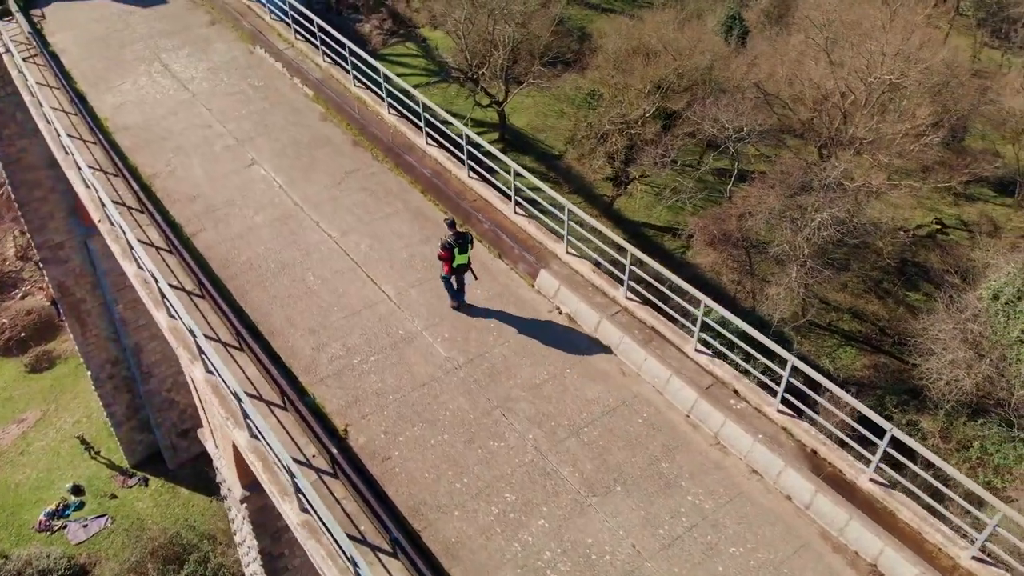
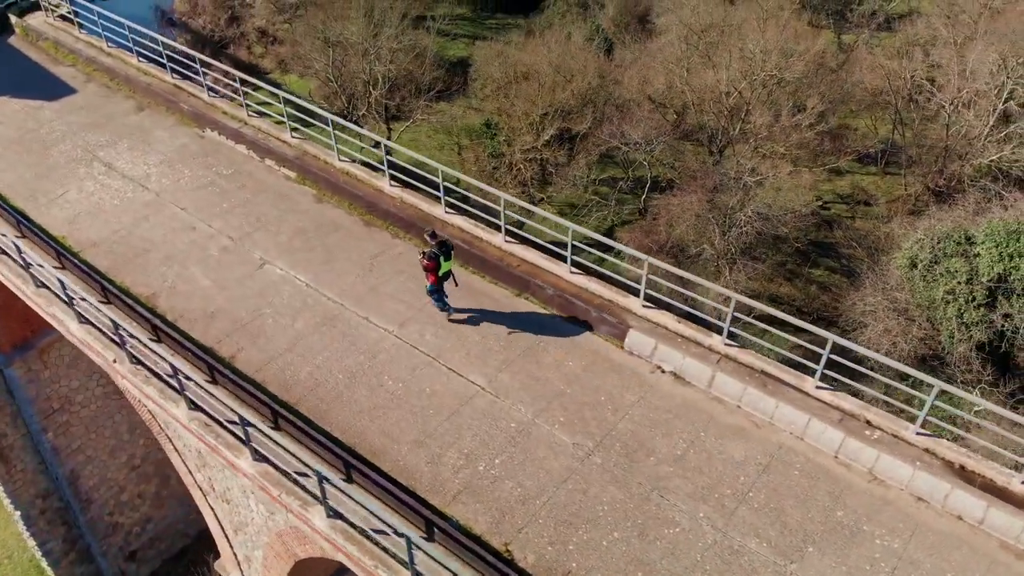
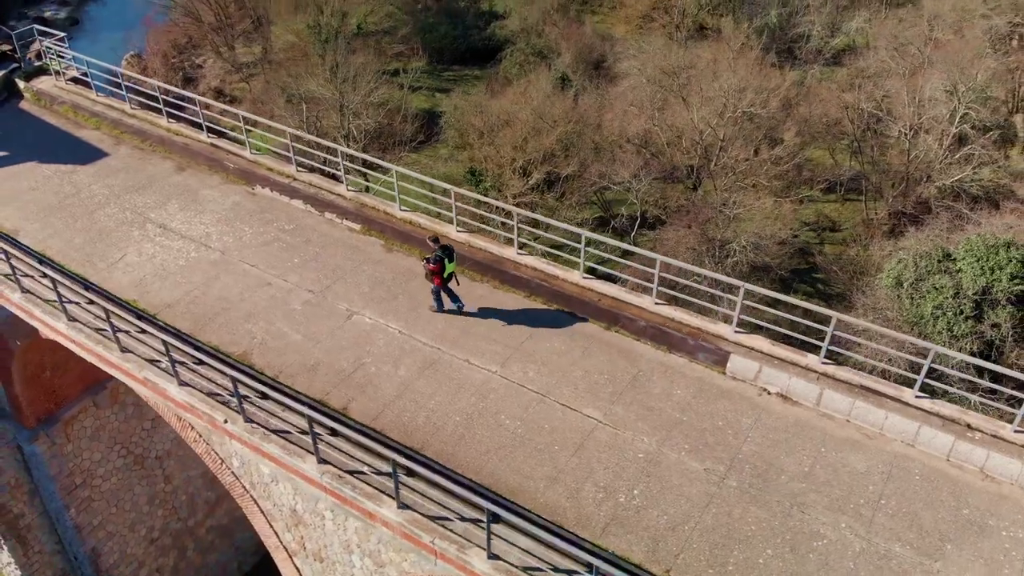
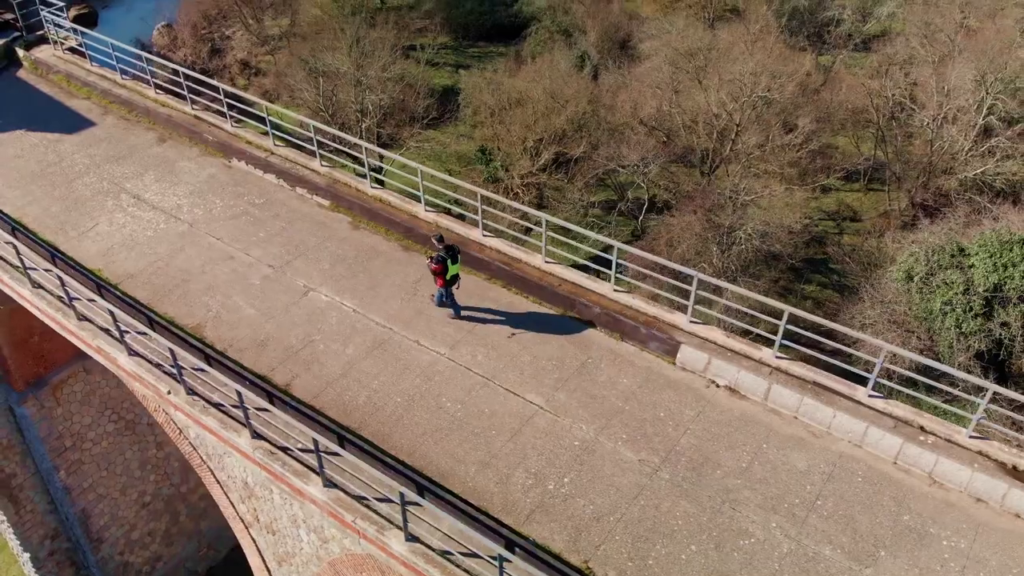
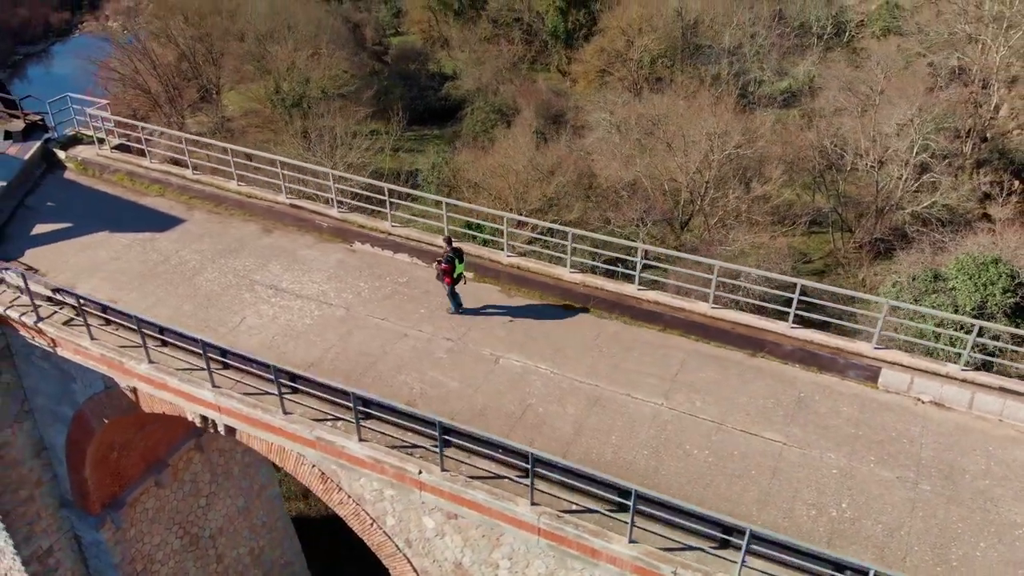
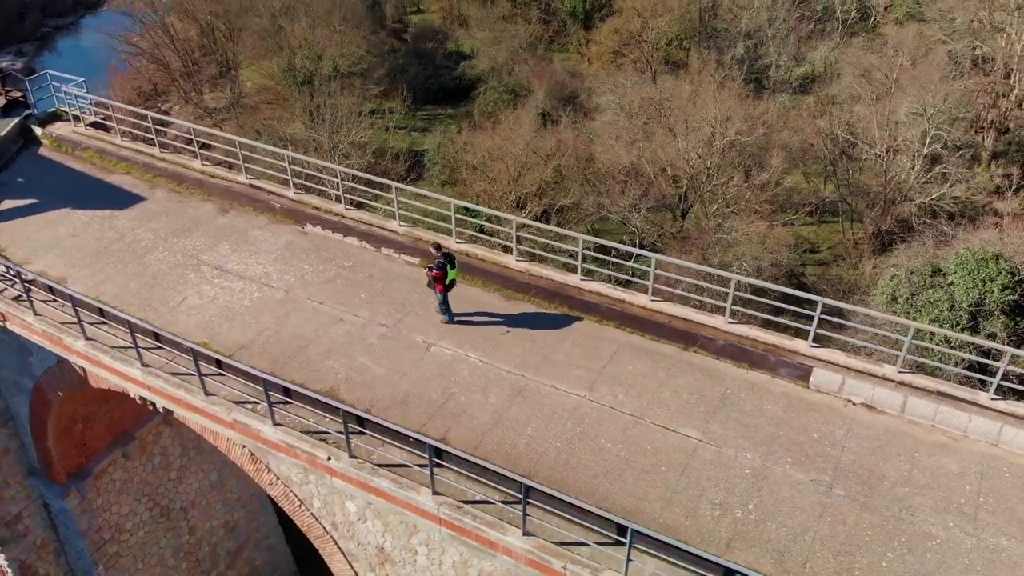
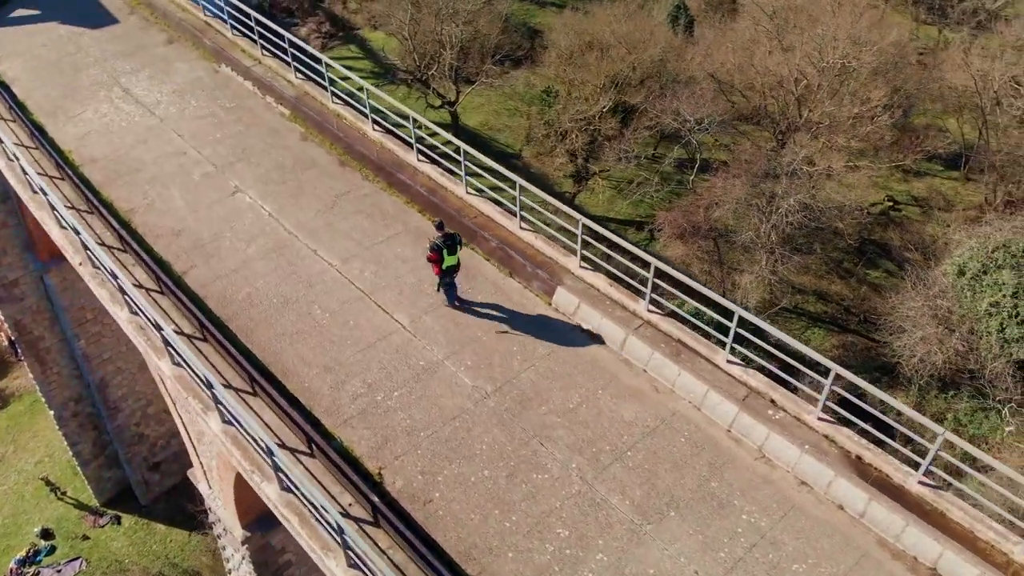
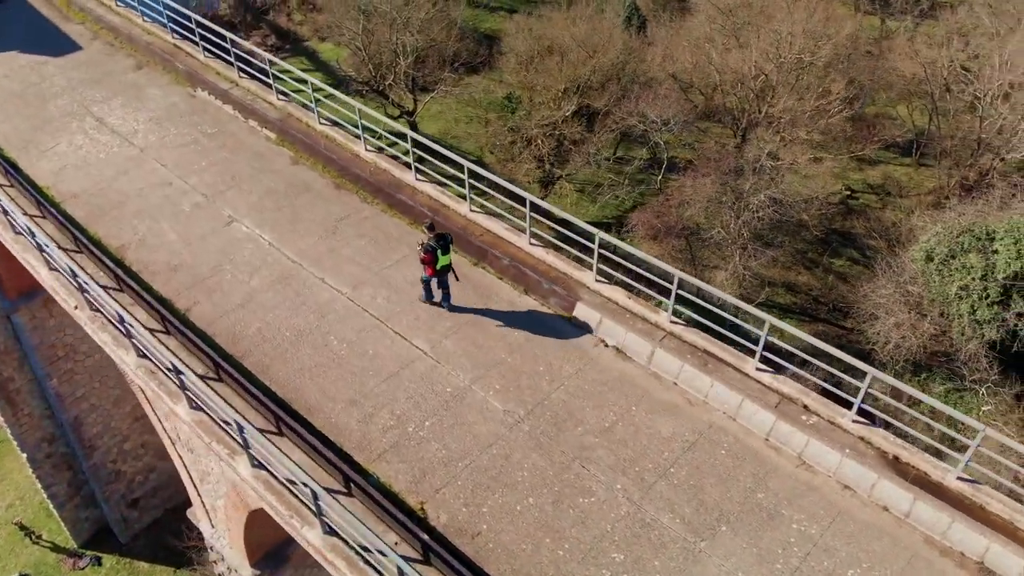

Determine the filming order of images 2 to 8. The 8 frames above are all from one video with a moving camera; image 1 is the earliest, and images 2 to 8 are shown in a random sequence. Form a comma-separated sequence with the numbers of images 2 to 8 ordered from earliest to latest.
7, 8, 2, 4, 3, 6, 5
